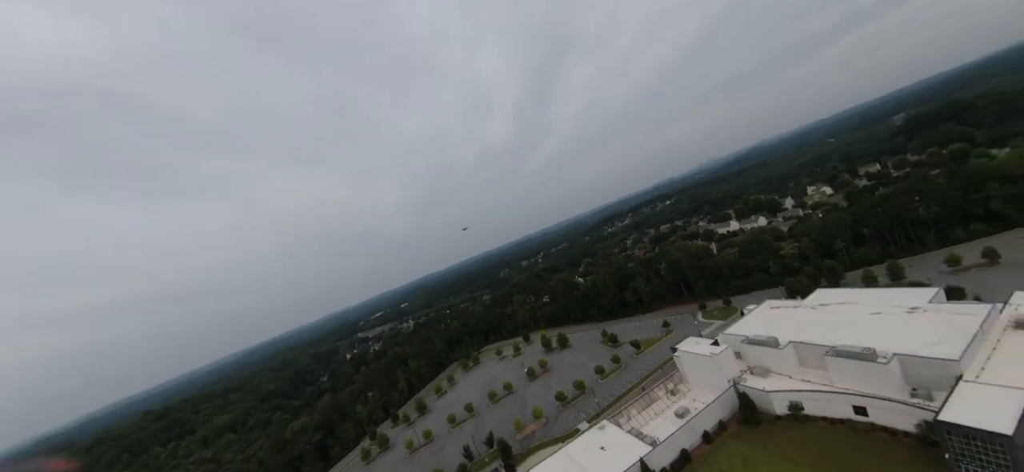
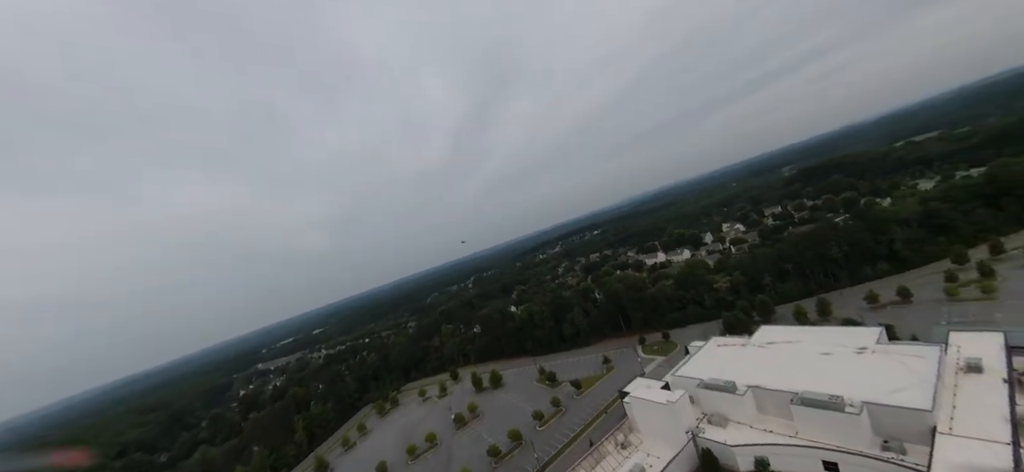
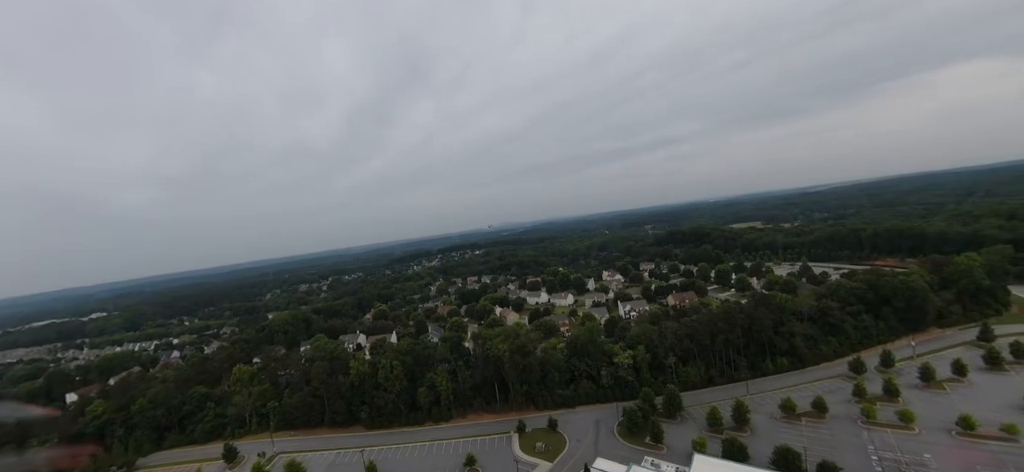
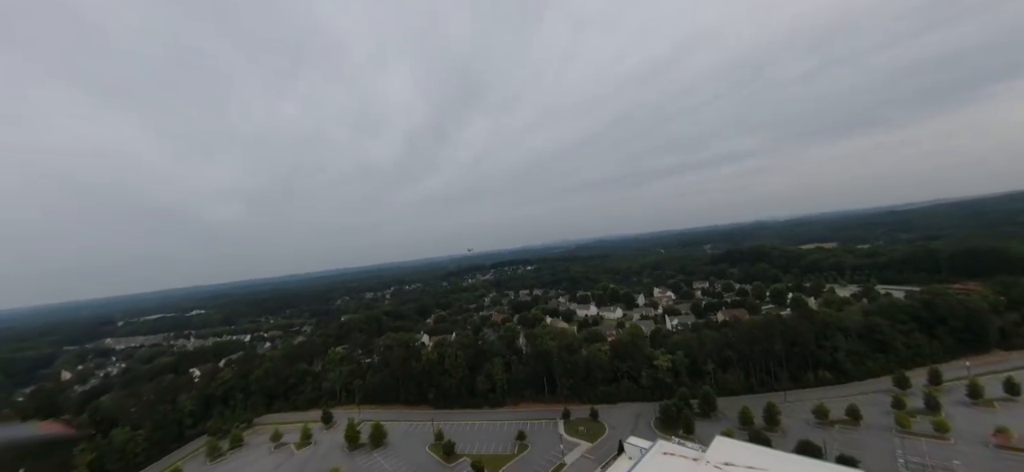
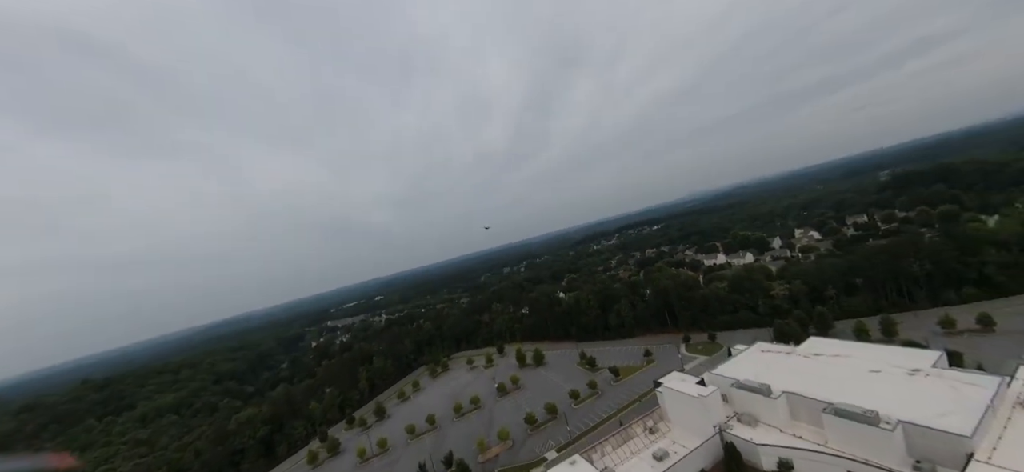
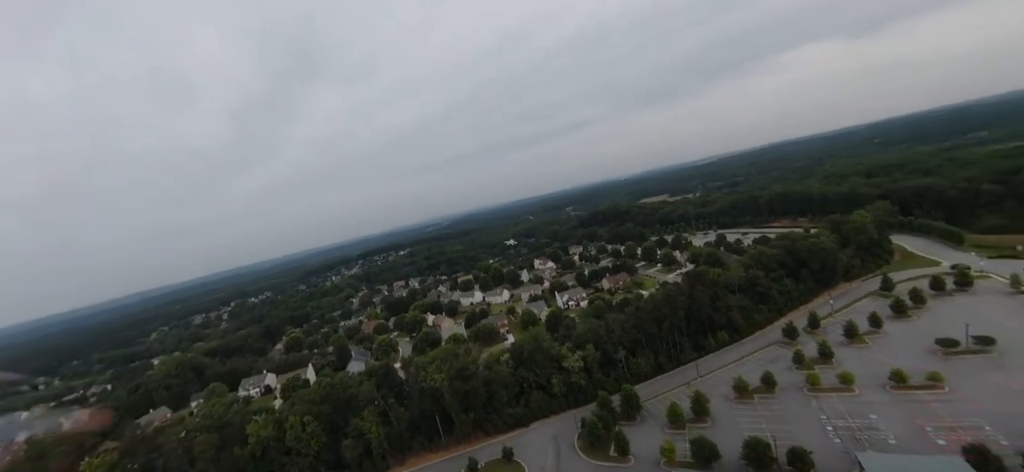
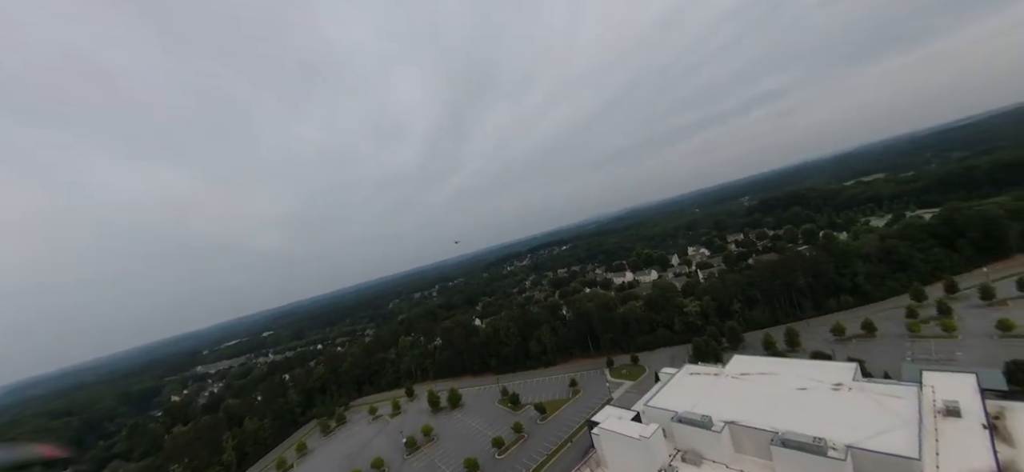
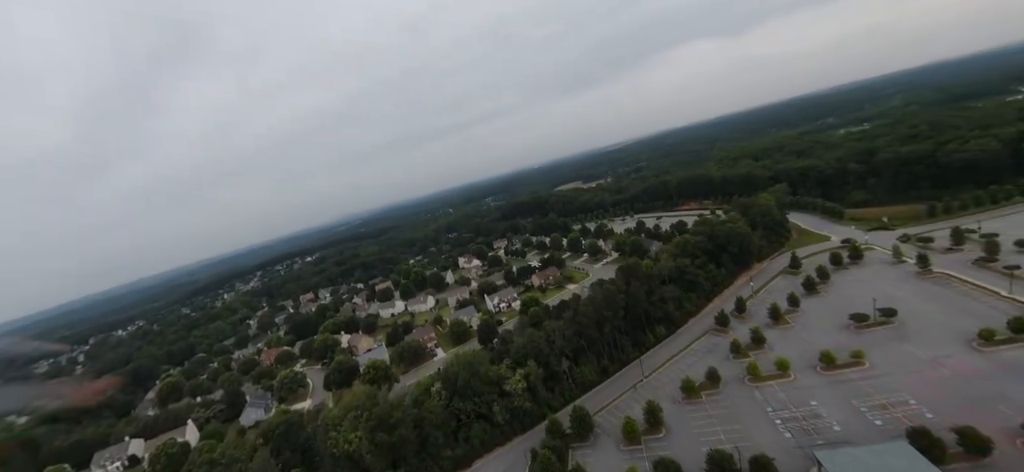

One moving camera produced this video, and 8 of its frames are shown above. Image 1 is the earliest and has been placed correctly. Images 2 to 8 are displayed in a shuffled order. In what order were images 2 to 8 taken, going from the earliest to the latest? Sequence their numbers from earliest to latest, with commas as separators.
5, 2, 7, 4, 3, 6, 8
